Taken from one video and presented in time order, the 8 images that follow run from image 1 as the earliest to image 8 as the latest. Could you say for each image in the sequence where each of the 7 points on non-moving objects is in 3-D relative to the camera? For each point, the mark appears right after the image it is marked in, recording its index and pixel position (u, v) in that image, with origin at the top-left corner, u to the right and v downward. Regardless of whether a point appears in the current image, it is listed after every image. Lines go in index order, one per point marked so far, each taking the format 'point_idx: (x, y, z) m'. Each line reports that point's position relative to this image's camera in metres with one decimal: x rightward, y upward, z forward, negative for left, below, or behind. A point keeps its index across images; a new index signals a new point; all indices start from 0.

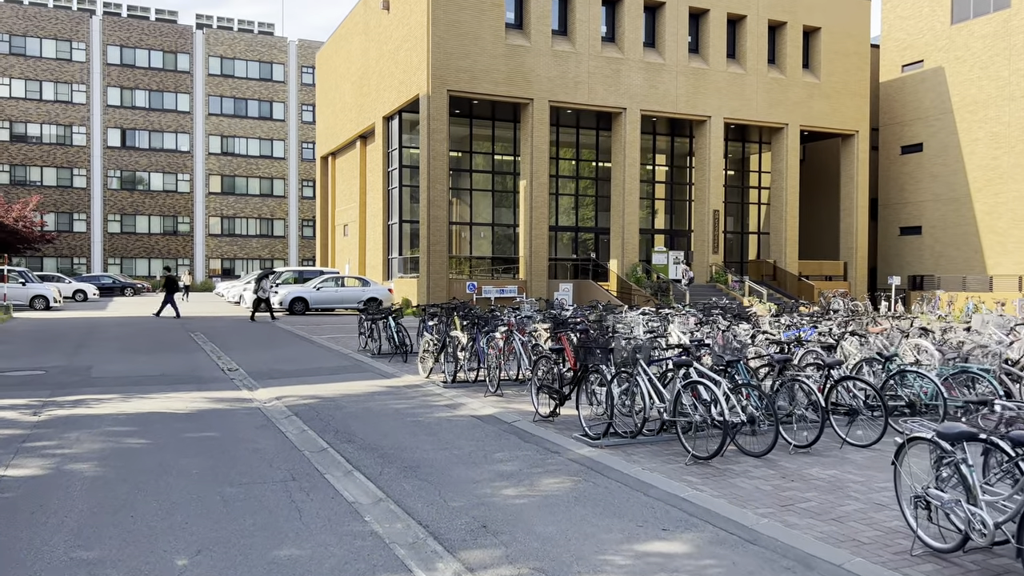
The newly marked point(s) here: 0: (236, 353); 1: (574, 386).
0: (-5.8, -1.4, +17.1) m
1: (+0.7, -1.1, +9.0) m
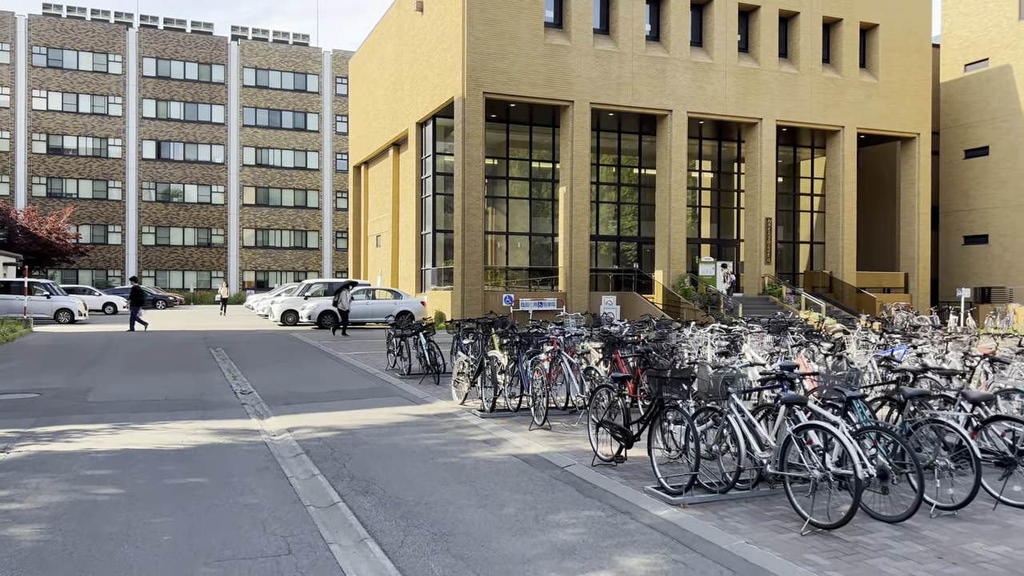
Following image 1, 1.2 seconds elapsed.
0: (-5.0, -1.6, +15.6) m
1: (+1.2, -1.2, +7.3) m
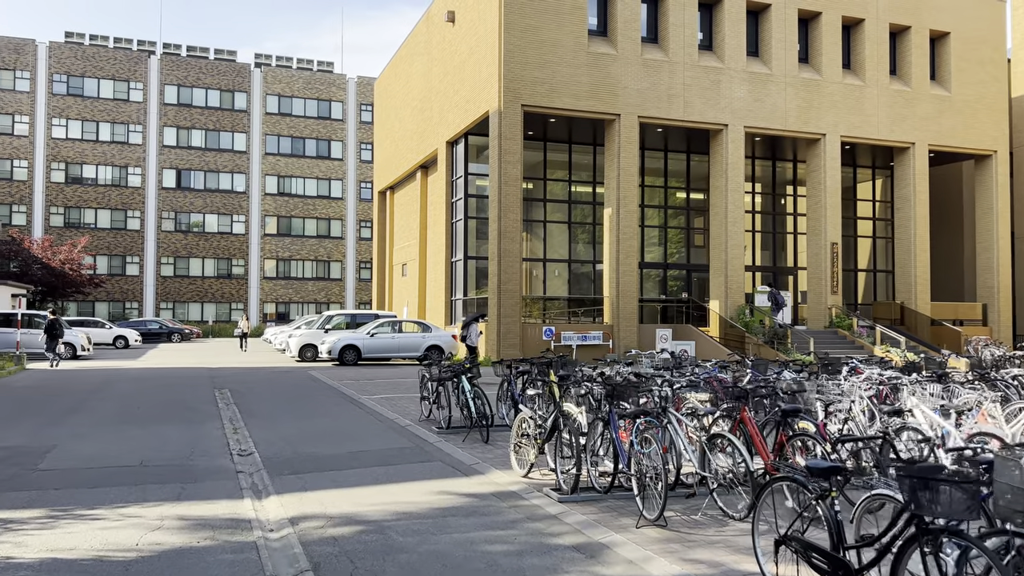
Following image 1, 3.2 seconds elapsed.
0: (-4.0, -2.1, +12.9) m
1: (+1.9, -1.4, +4.3) m
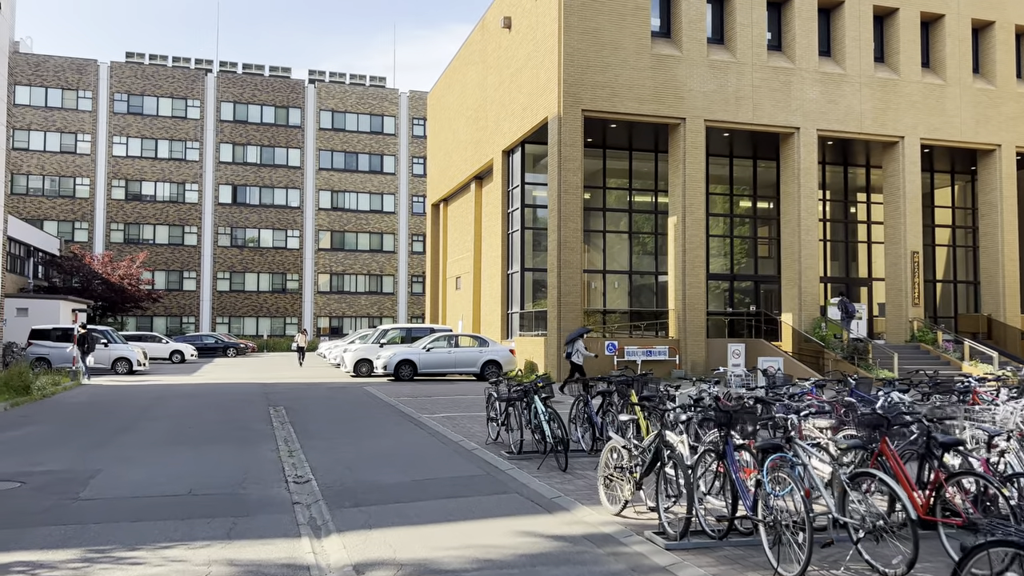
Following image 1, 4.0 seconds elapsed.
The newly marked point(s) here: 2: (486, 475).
0: (-2.9, -2.3, +12.0) m
1: (+2.5, -1.4, +3.2) m
2: (-0.3, -2.2, +9.5) m
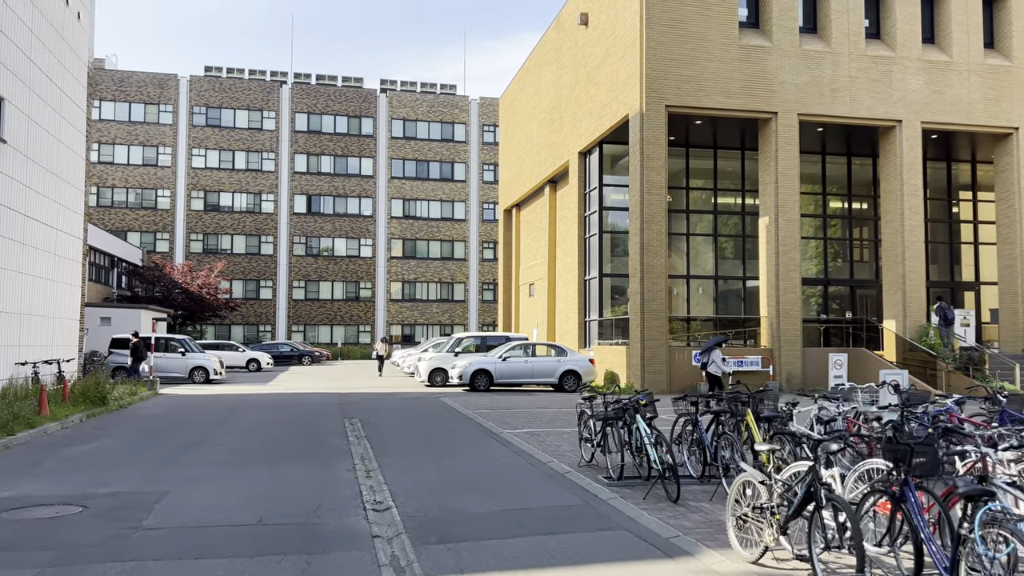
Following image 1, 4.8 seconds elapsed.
0: (-1.7, -2.4, +11.1) m
1: (+3.0, -1.4, +1.9) m
2: (+0.7, -2.2, +8.4) m
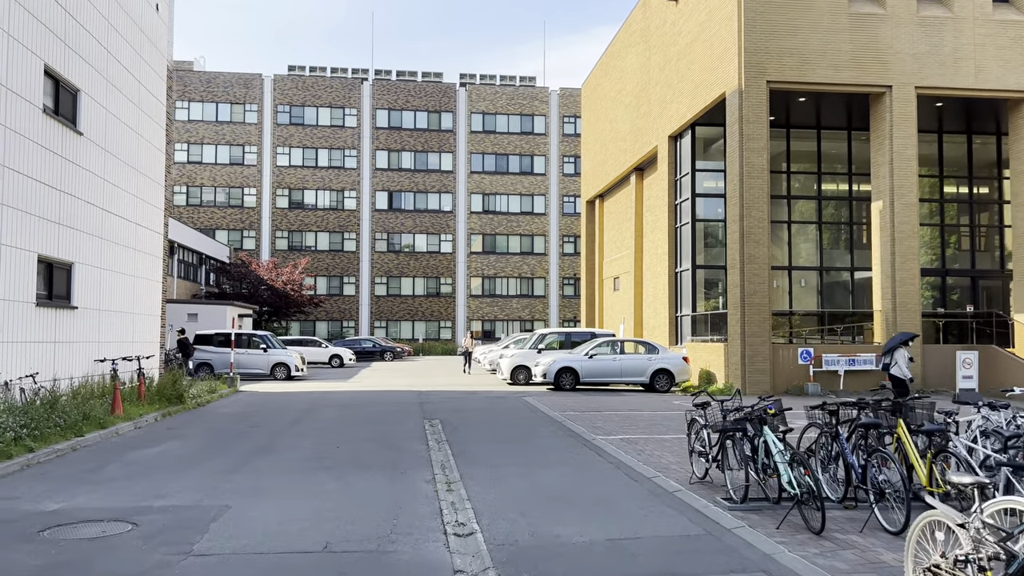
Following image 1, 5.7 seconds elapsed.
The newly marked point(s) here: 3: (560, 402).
0: (-0.5, -2.3, +9.9) m
1: (+3.3, -1.3, +0.3) m
2: (+1.7, -2.1, +7.0) m
3: (+1.1, -2.7, +19.3) m
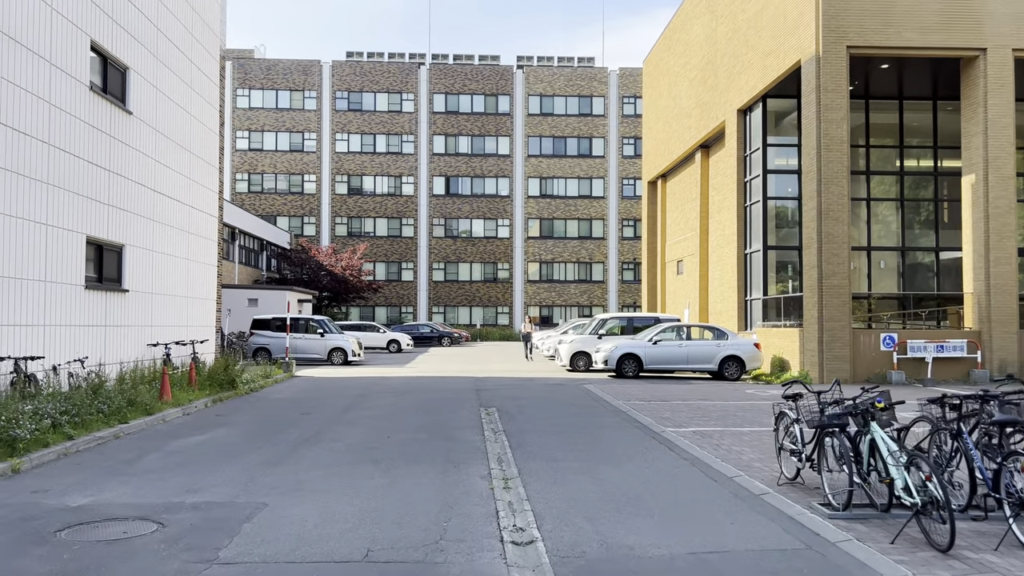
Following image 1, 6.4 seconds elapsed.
0: (+0.2, -2.0, +9.0) m
1: (+3.3, -1.2, -0.9) m
2: (+2.1, -1.9, +5.9) m
3: (+2.5, -2.3, +18.3) m
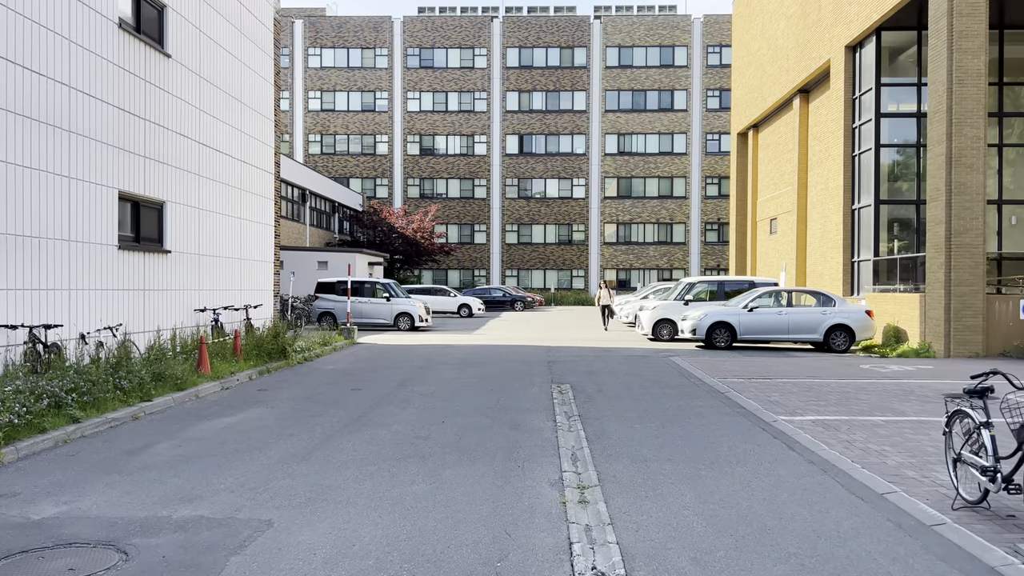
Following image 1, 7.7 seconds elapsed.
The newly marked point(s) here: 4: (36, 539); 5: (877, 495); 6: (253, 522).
0: (+0.9, -1.7, +7.1) m
1: (+3.0, -1.3, -3.1) m
2: (+2.5, -1.7, +3.9) m
3: (+4.0, -1.5, +16.1) m
4: (-3.1, -1.6, +5.4) m
5: (+2.9, -1.6, +6.5) m
6: (-1.9, -1.7, +5.8) m
